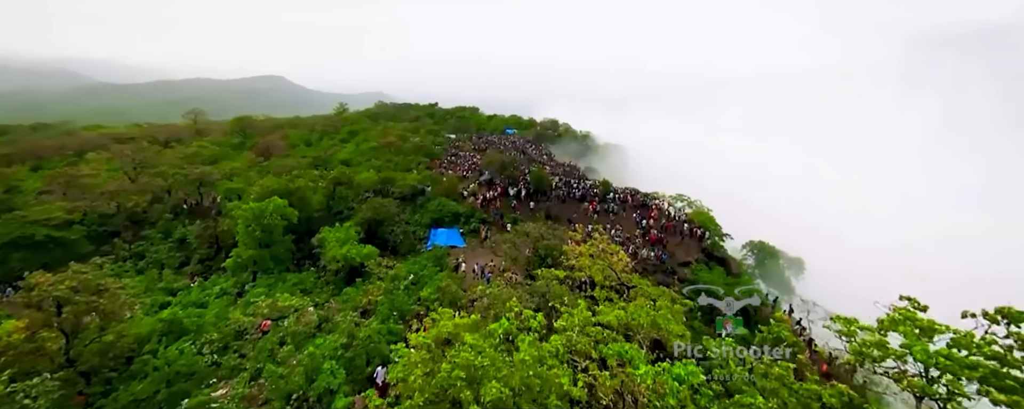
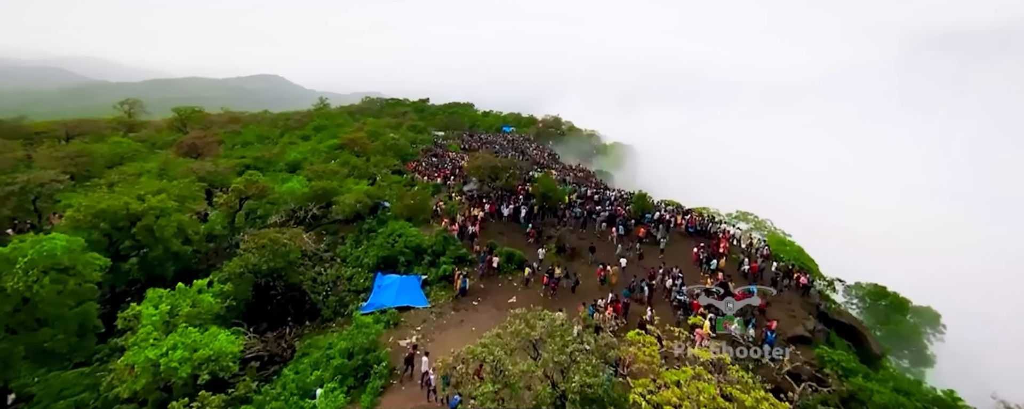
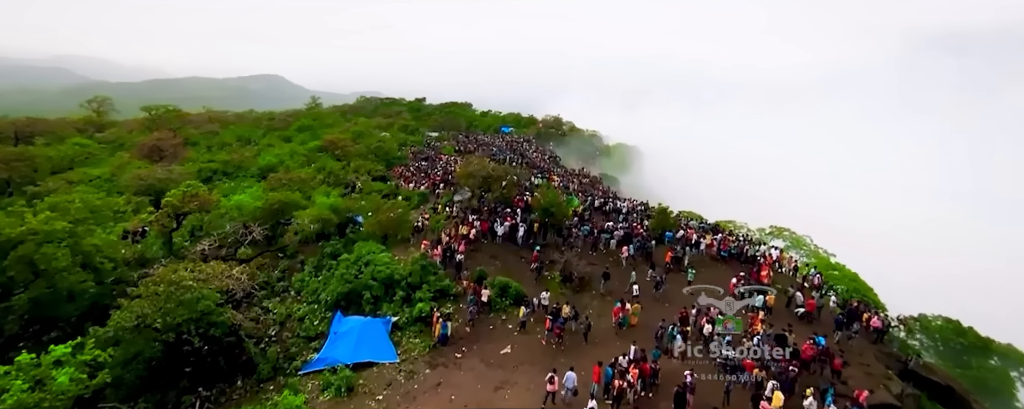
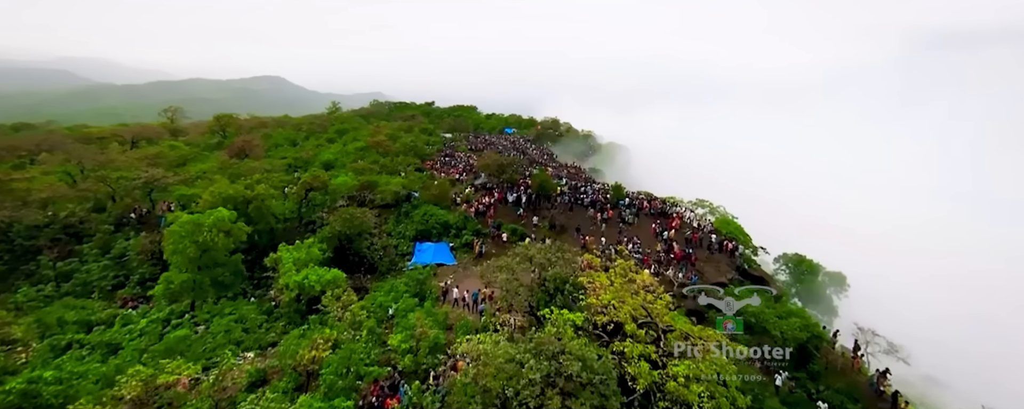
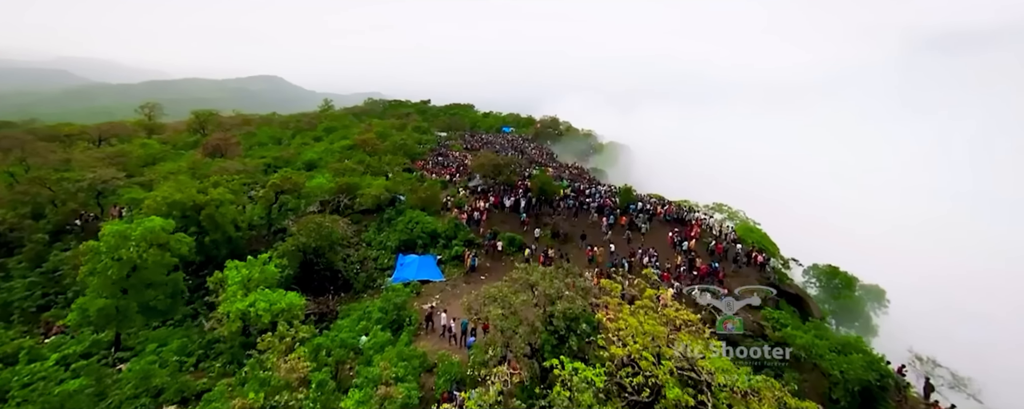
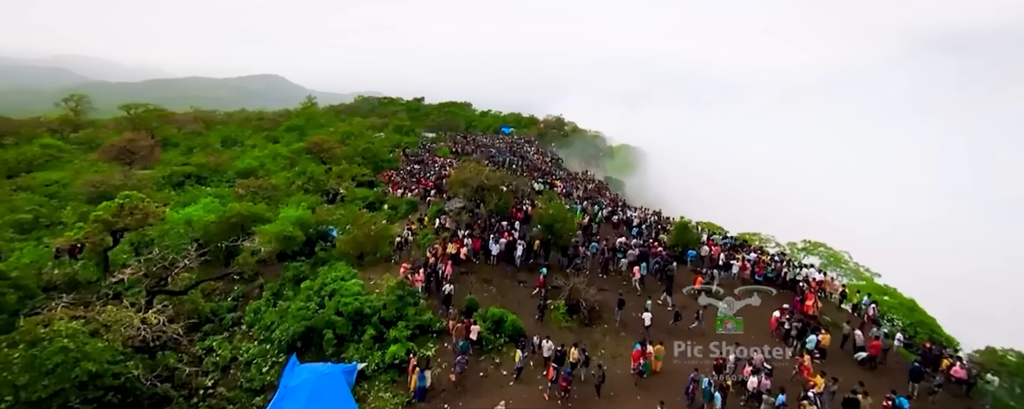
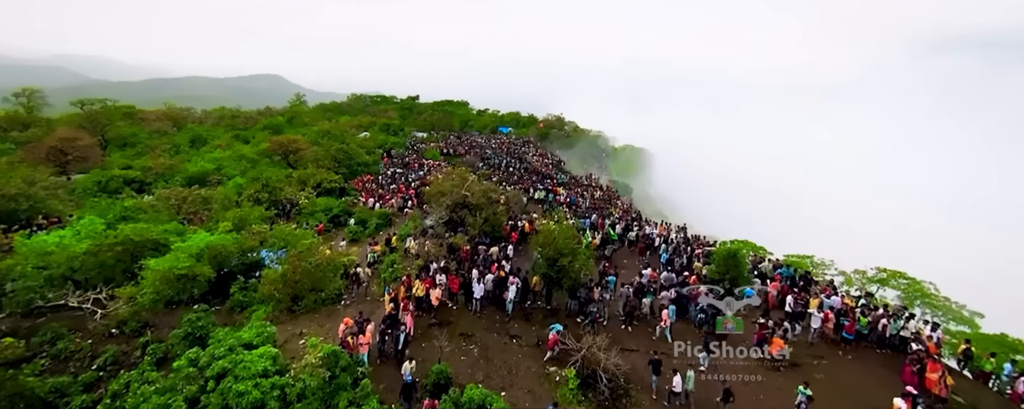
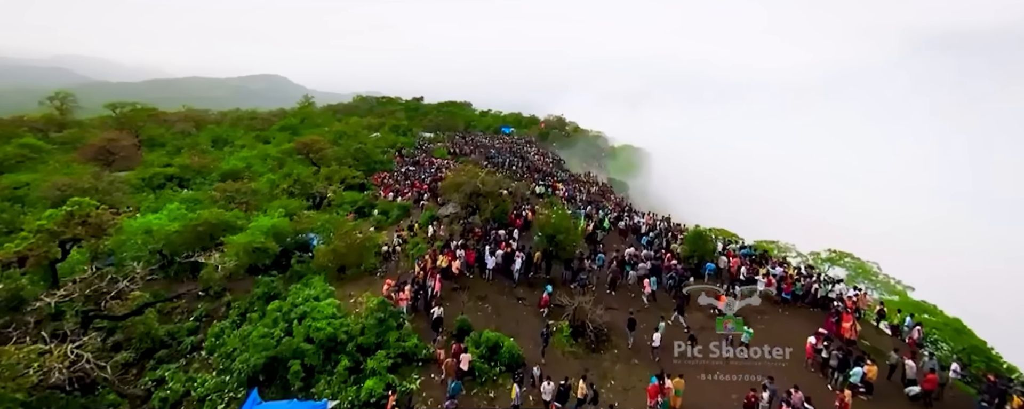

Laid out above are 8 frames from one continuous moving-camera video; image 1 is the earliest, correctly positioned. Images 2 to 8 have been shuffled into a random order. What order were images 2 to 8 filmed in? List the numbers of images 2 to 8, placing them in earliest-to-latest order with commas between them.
4, 5, 2, 3, 6, 8, 7
